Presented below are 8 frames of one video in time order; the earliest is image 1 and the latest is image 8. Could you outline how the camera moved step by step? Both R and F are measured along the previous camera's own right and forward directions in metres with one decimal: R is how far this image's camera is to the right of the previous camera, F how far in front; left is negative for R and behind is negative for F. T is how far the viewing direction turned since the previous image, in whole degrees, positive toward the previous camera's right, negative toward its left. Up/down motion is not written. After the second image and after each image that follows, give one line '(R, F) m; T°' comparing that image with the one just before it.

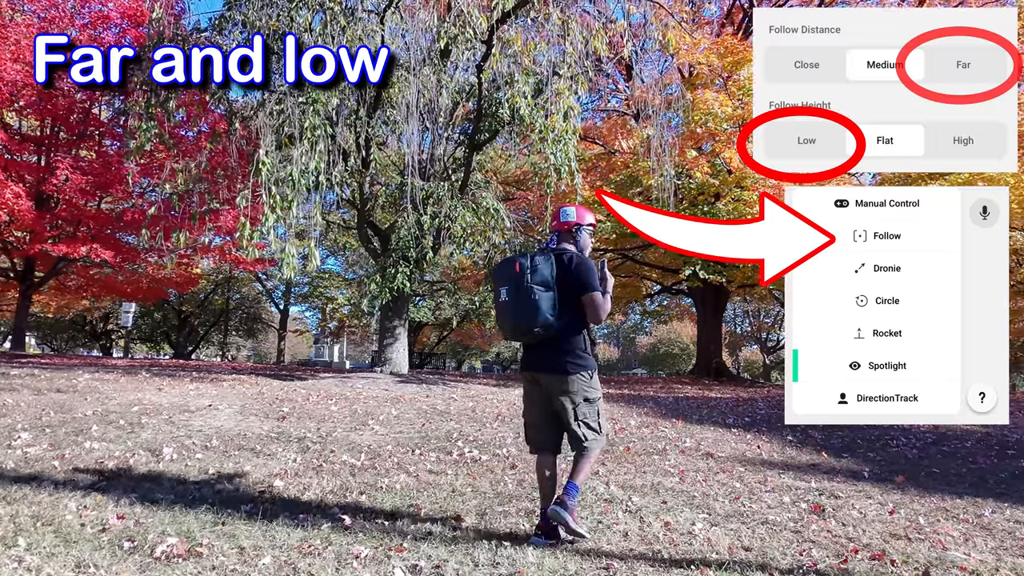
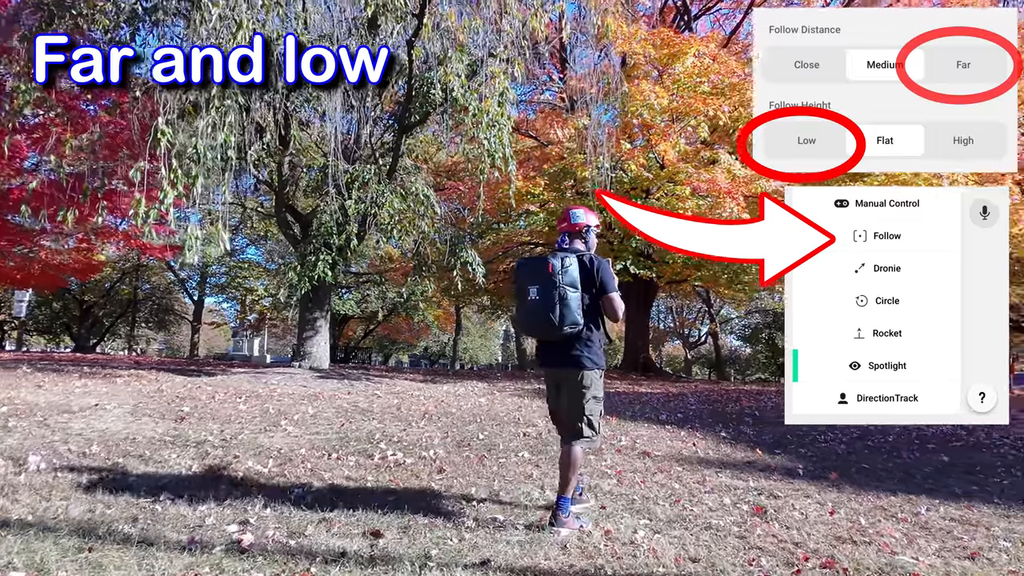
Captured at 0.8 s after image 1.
(0.0, +0.4) m; +6°
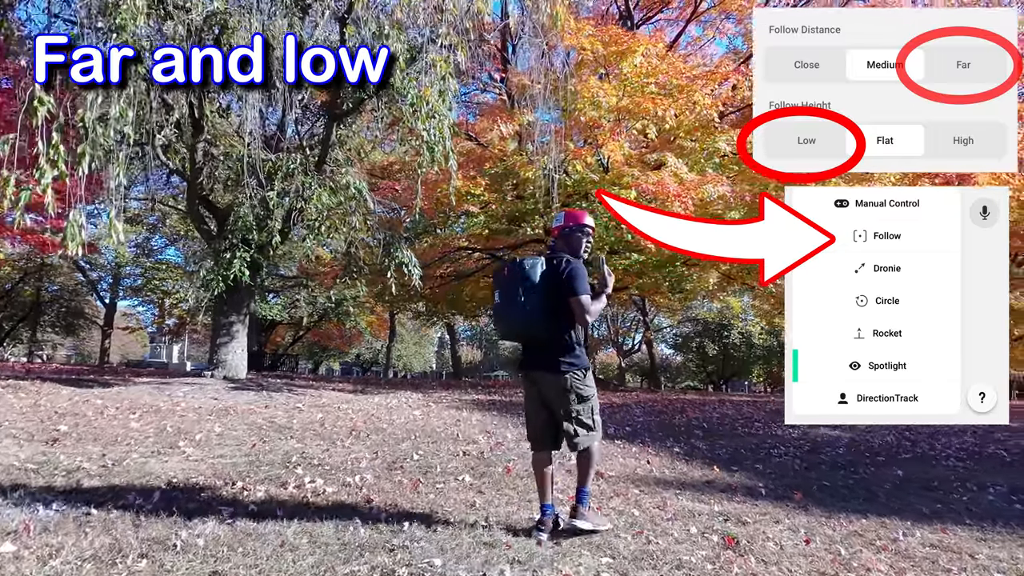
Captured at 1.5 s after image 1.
(0.0, +0.5) m; +6°
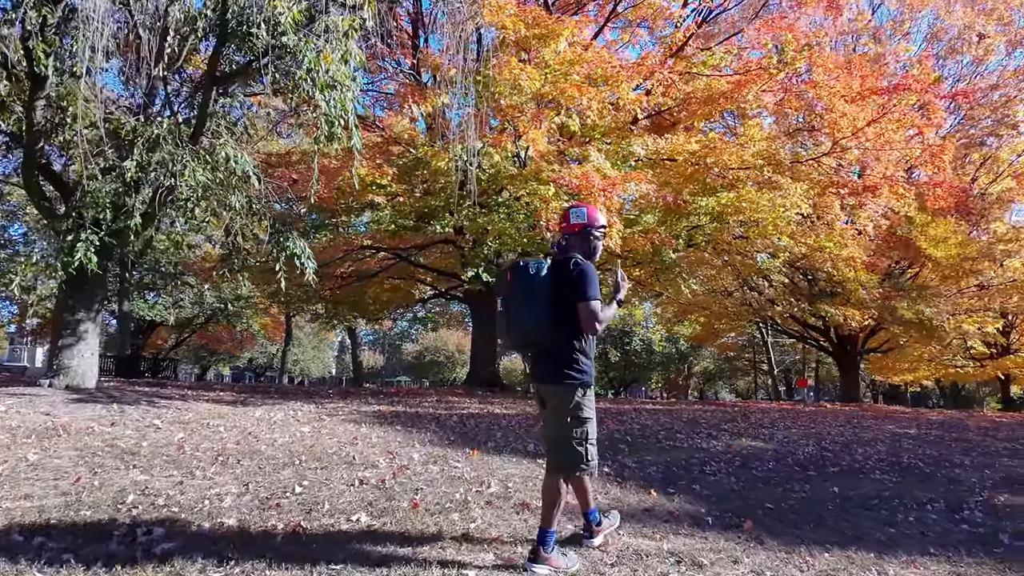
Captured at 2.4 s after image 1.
(0.0, +0.8) m; +8°
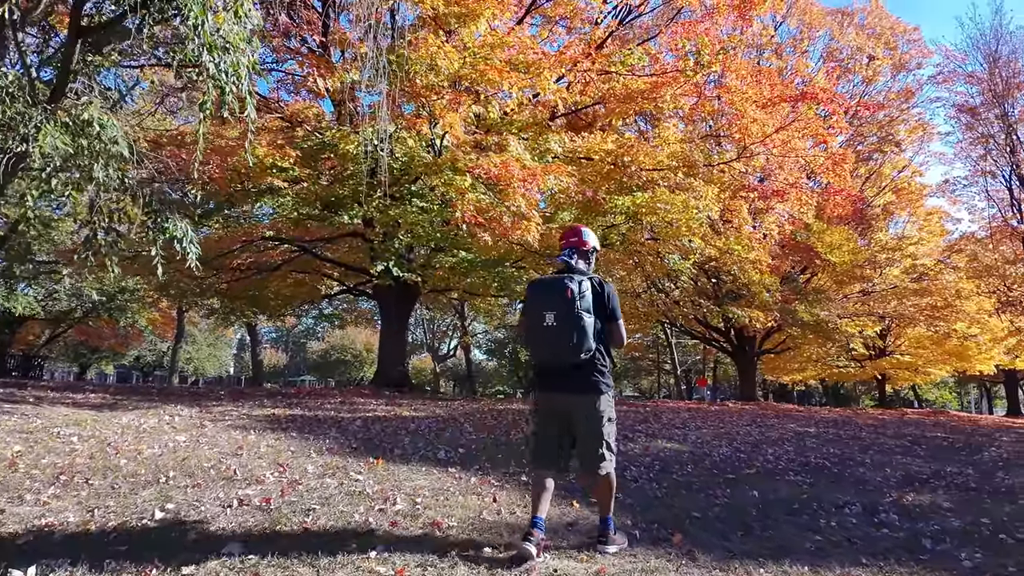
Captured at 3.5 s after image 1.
(0.0, +0.5) m; +8°
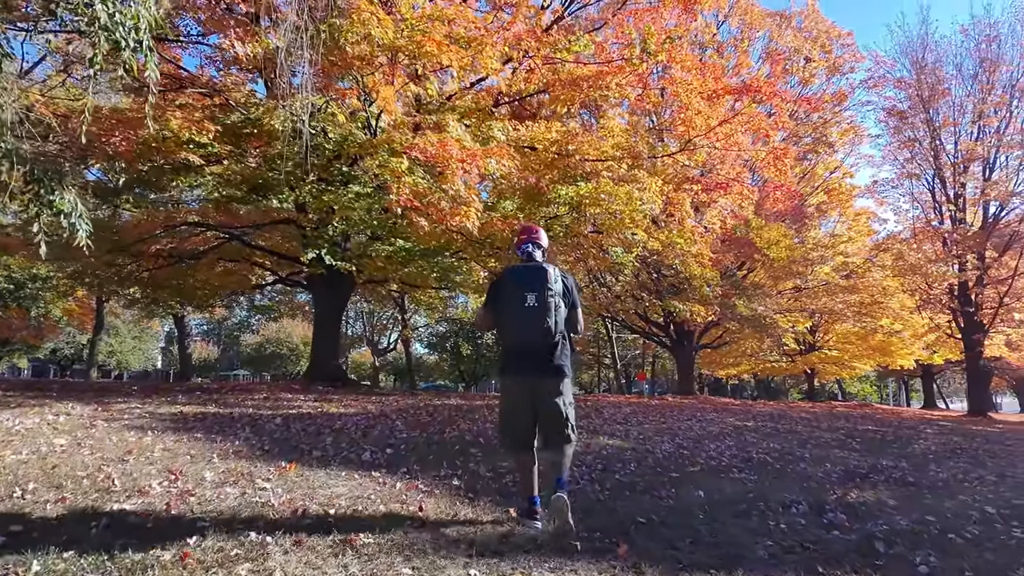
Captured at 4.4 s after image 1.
(+0.1, +0.4) m; +5°
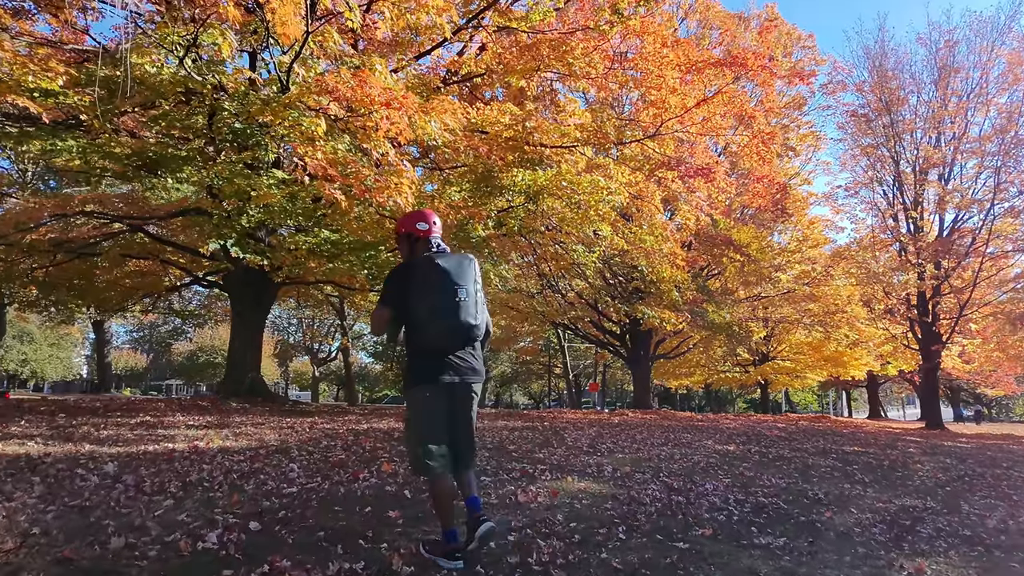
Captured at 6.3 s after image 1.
(+0.1, +1.8) m; +4°
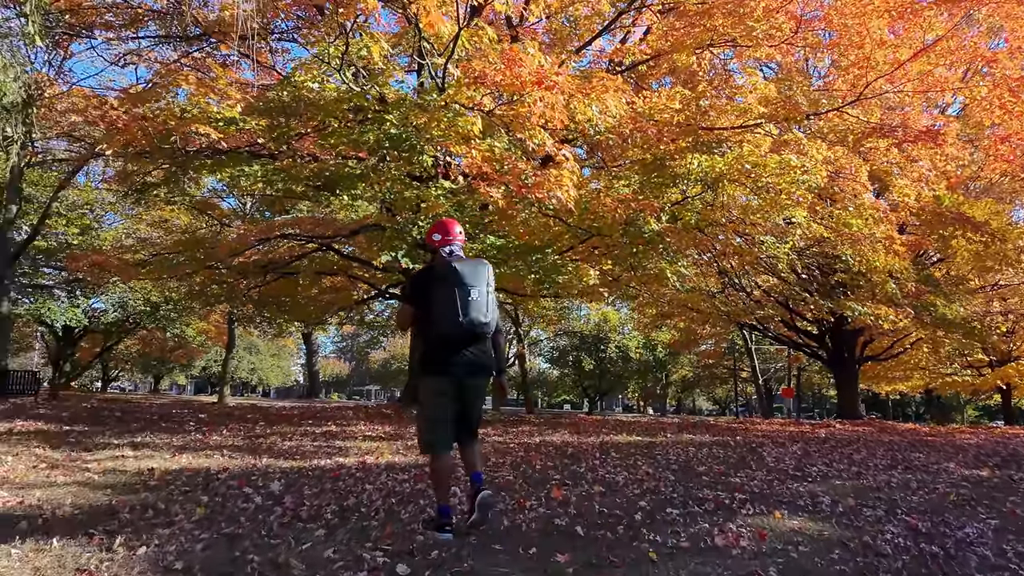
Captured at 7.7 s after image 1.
(0.0, +0.7) m; -15°
